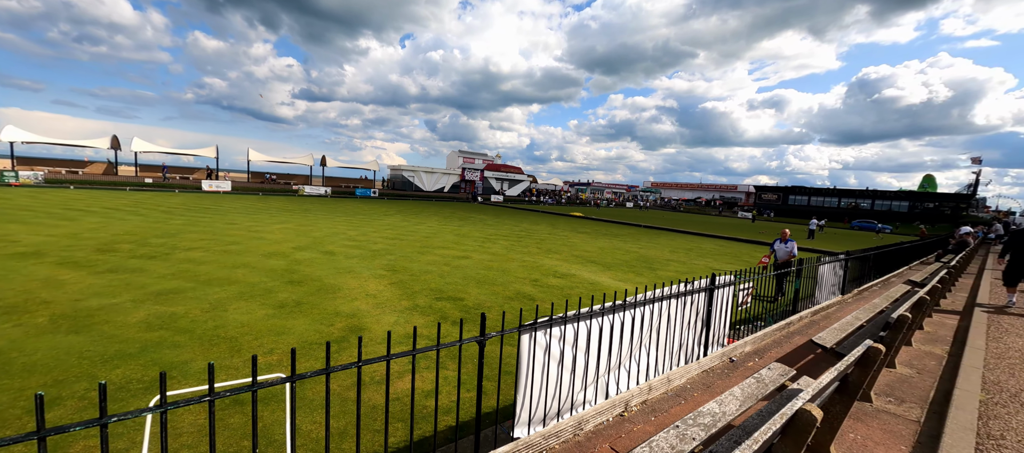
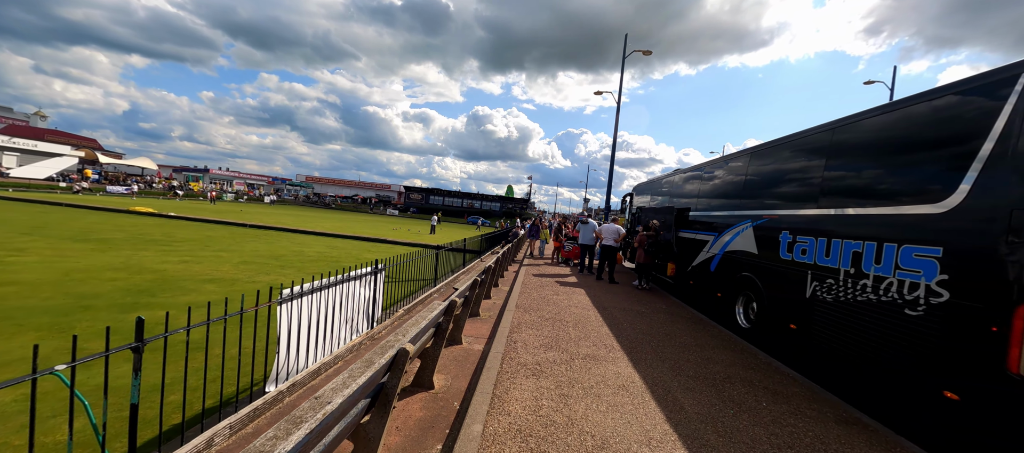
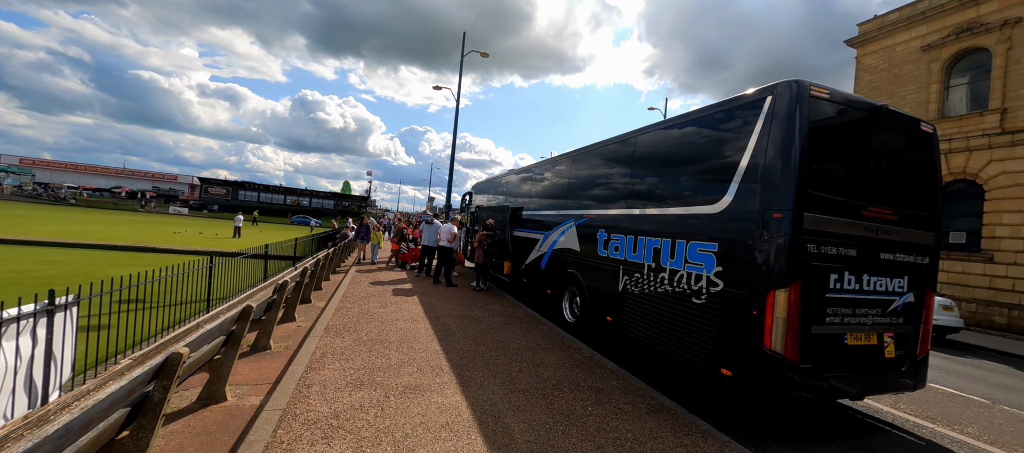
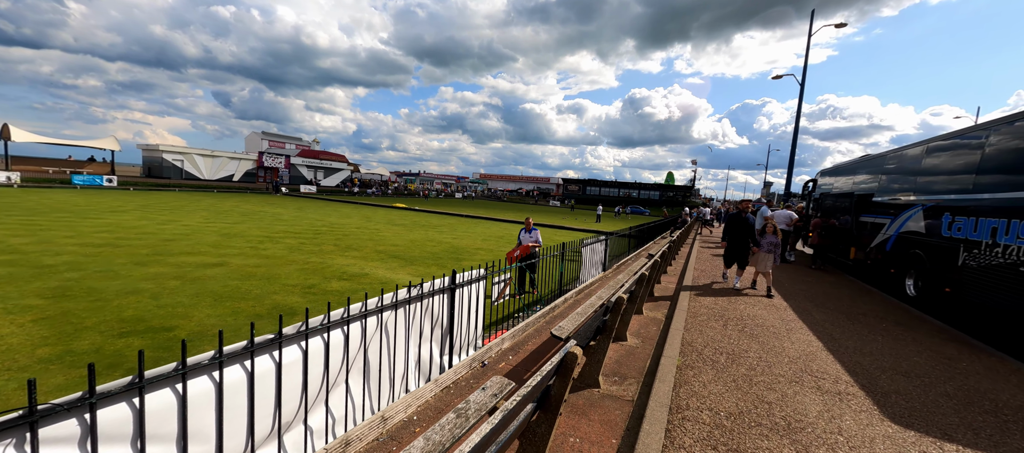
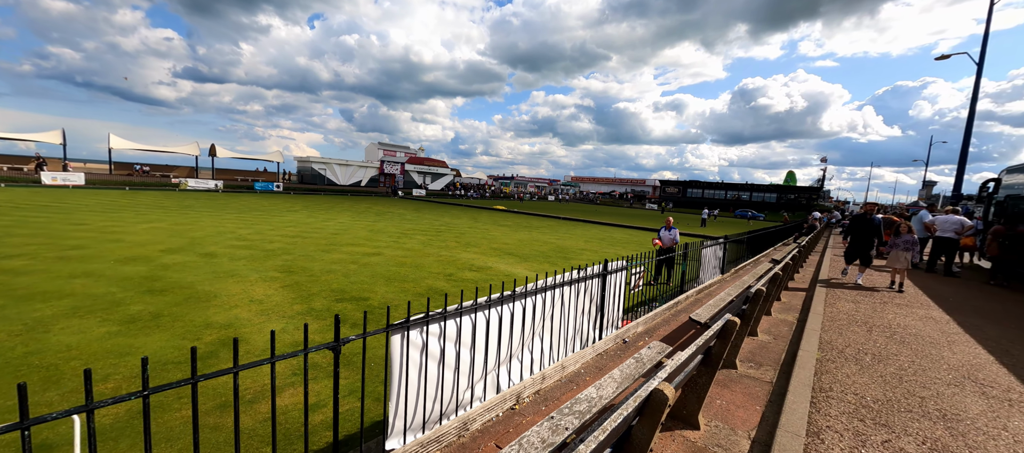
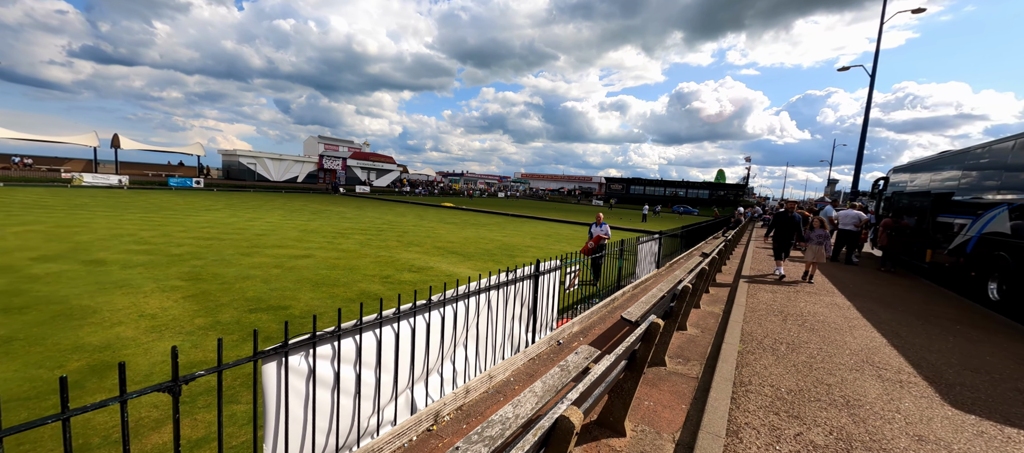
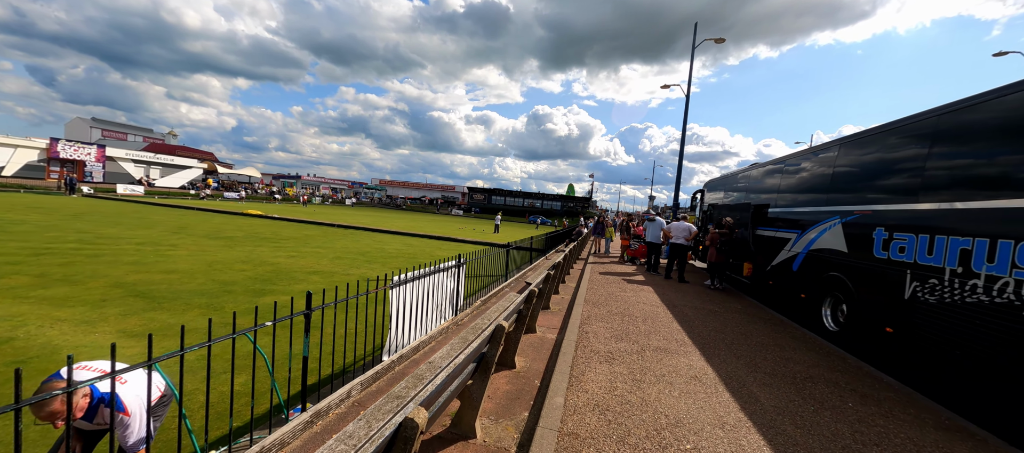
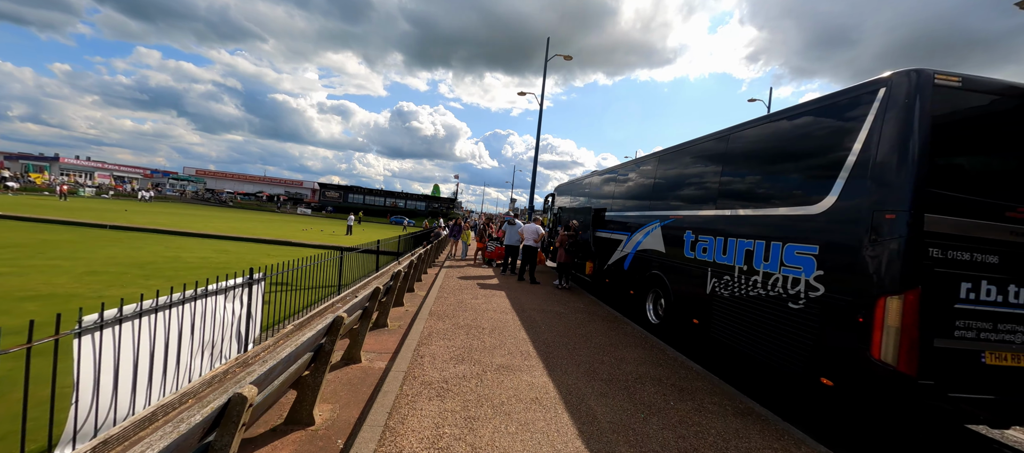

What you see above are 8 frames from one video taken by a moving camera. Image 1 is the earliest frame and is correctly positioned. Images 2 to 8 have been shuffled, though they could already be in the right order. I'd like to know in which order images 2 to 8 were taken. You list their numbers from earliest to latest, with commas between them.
5, 6, 4, 7, 2, 8, 3
